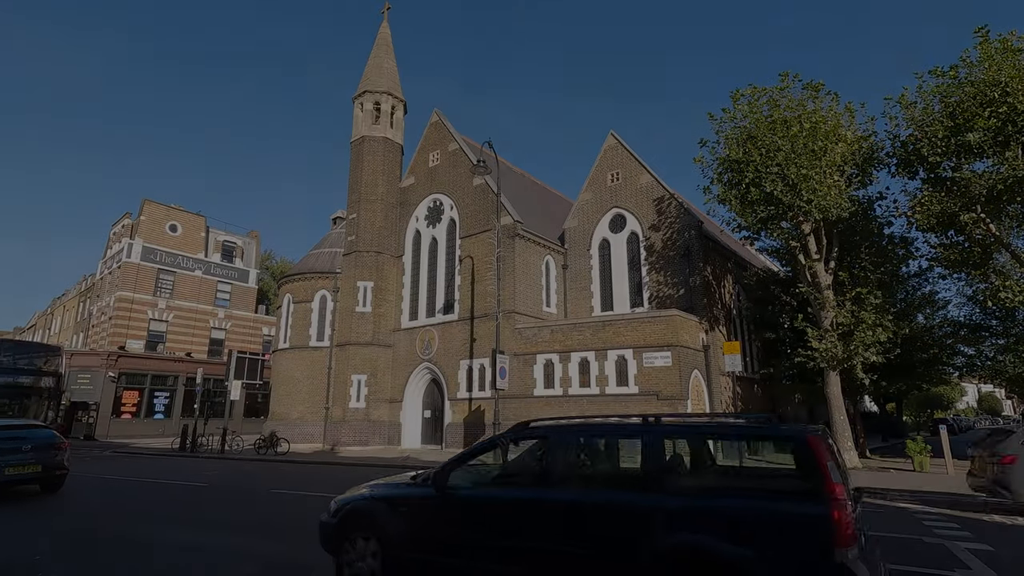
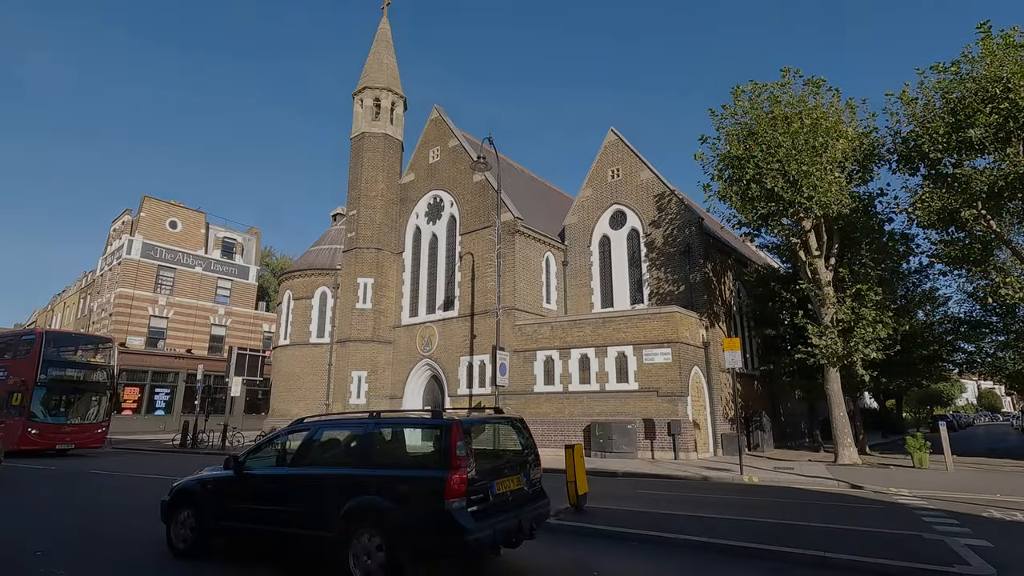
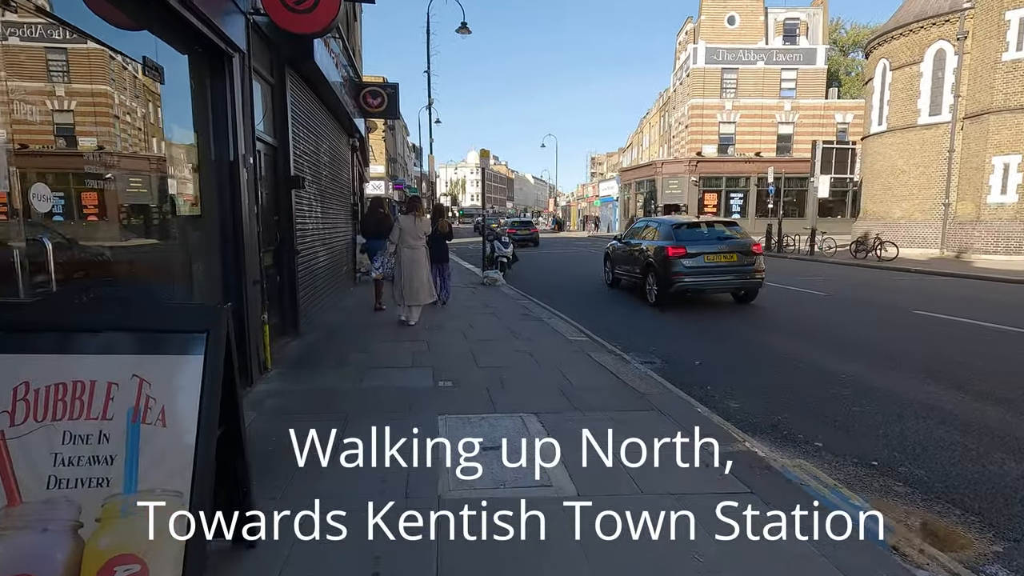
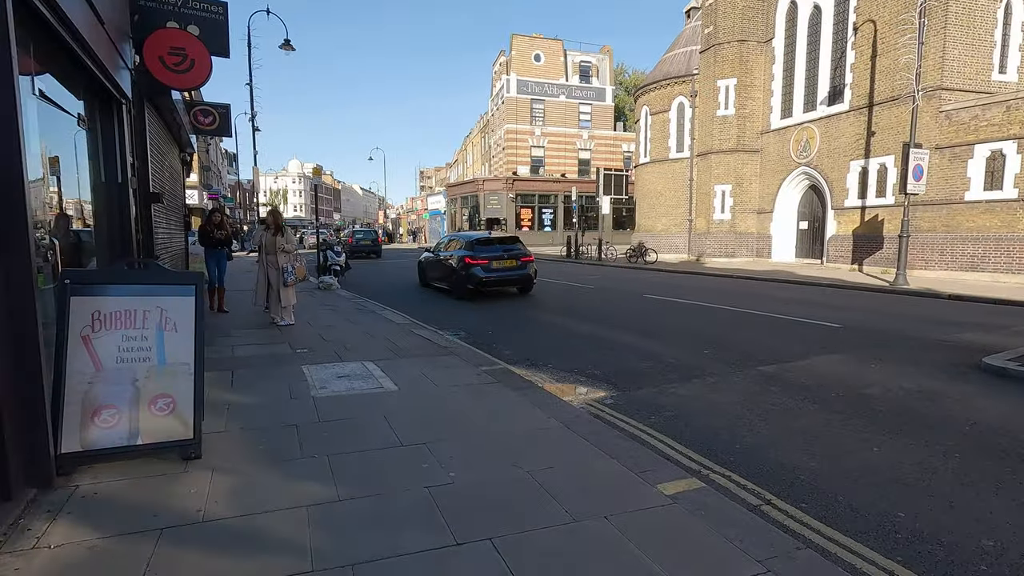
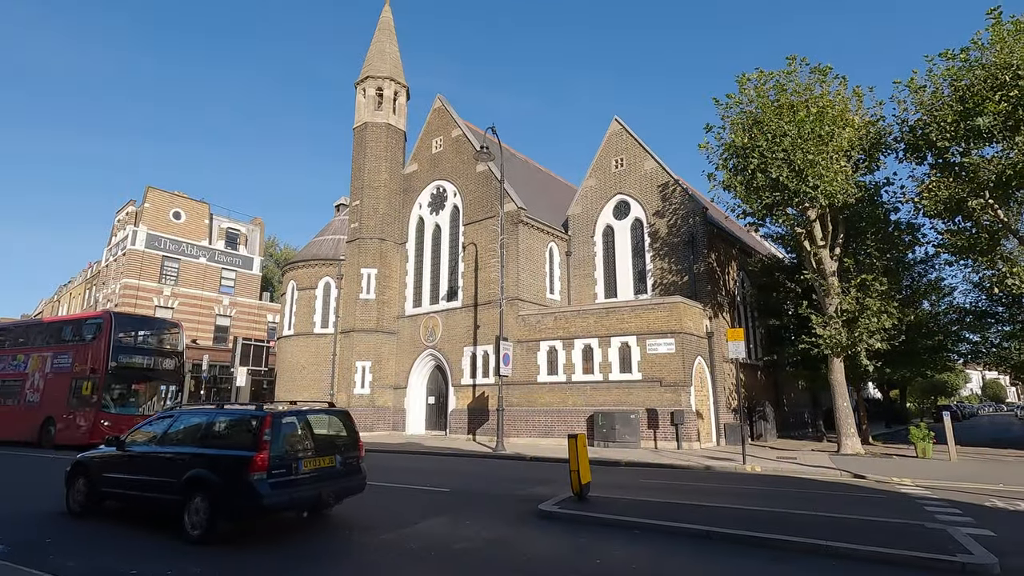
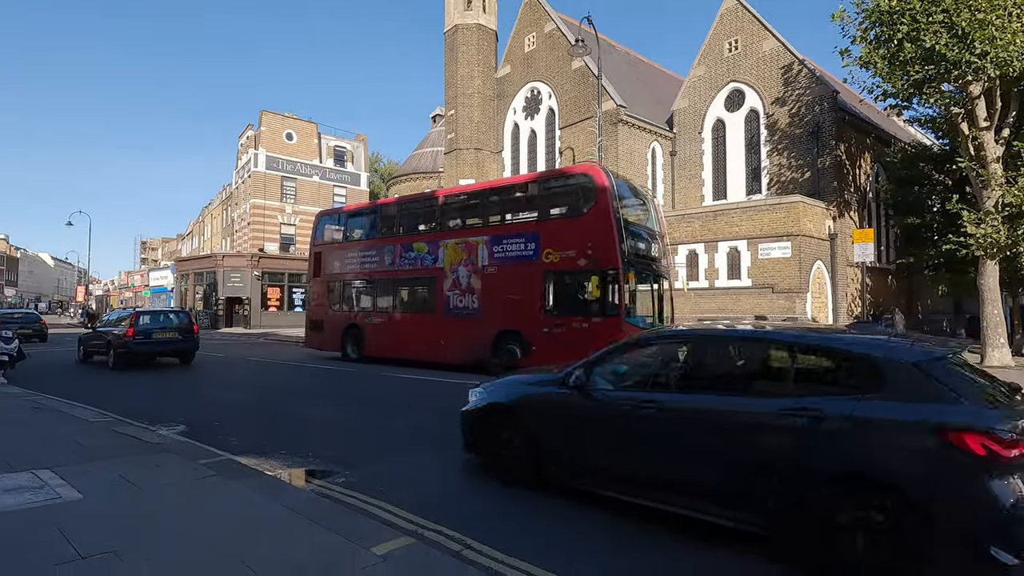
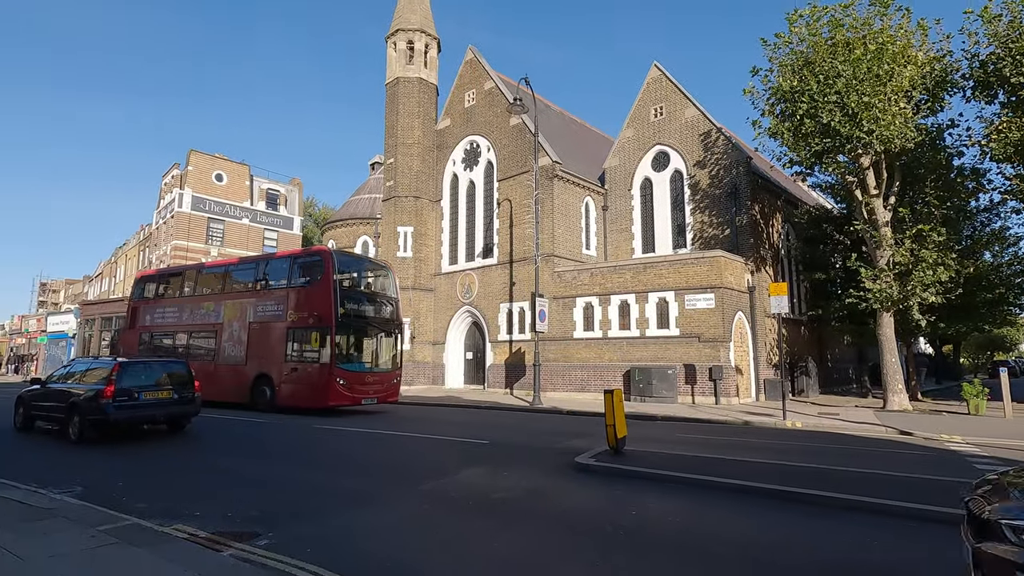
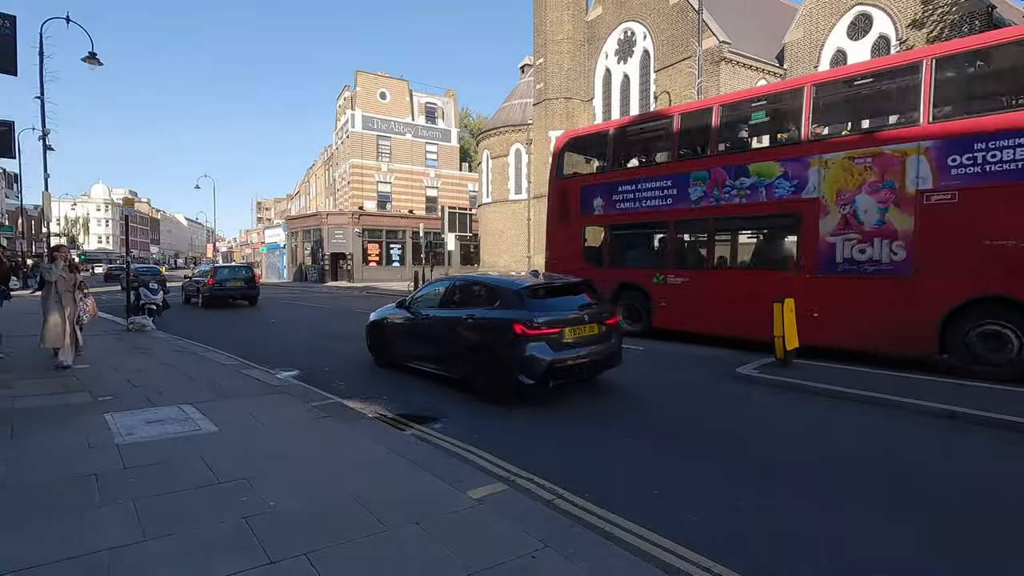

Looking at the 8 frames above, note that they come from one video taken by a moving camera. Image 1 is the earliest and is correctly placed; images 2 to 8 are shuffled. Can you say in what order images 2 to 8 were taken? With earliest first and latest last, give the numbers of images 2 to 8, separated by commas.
2, 5, 7, 6, 8, 4, 3
